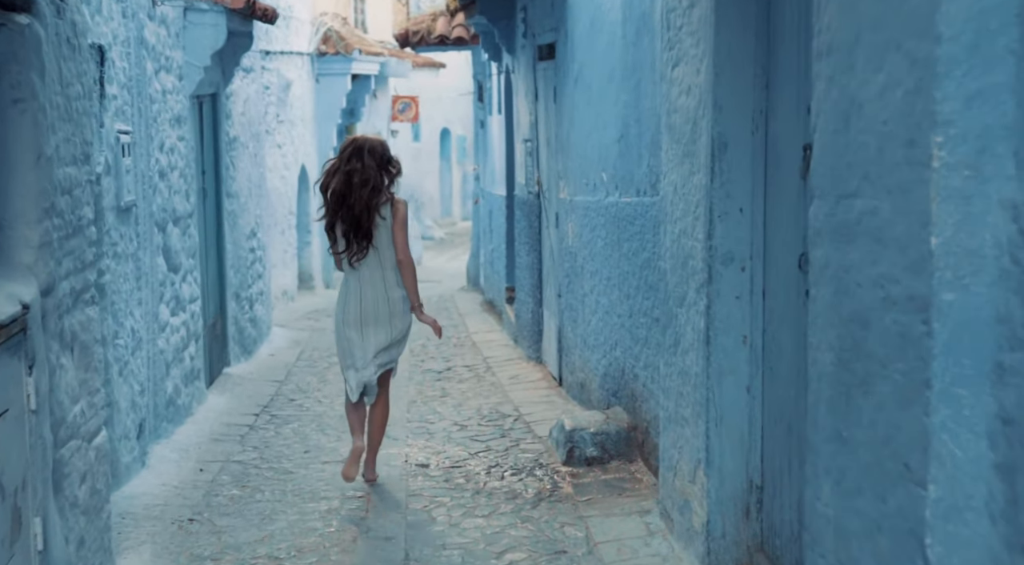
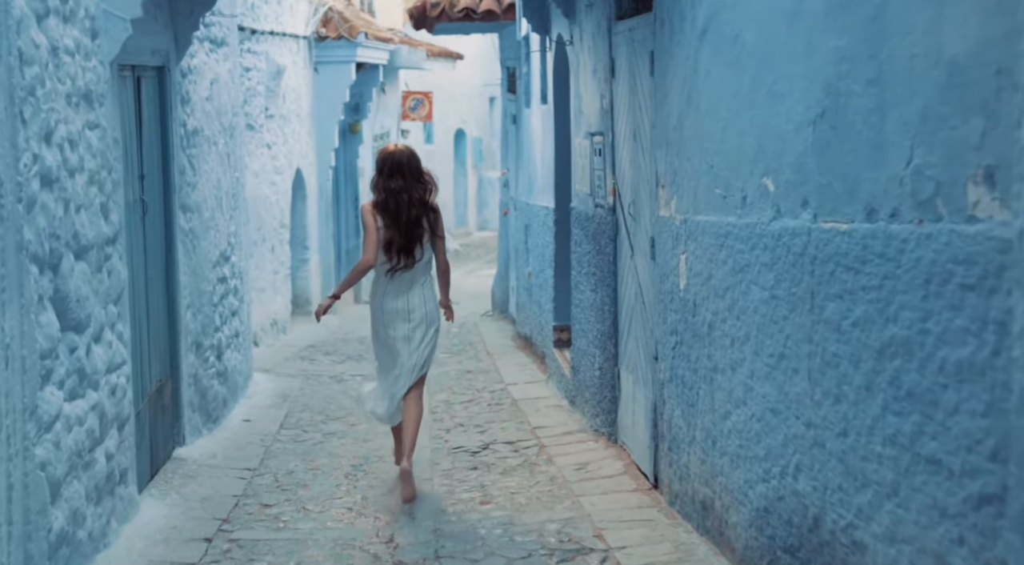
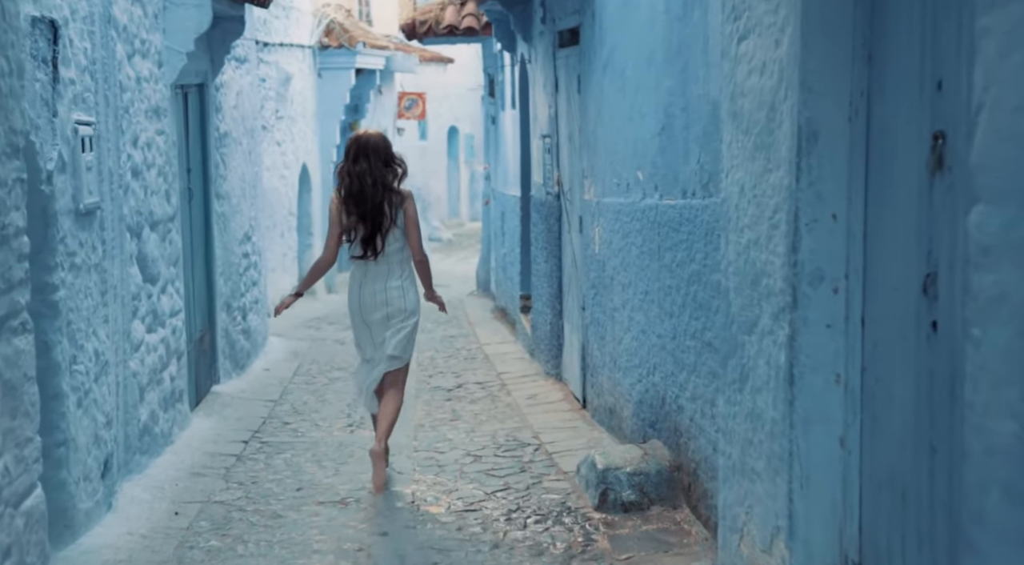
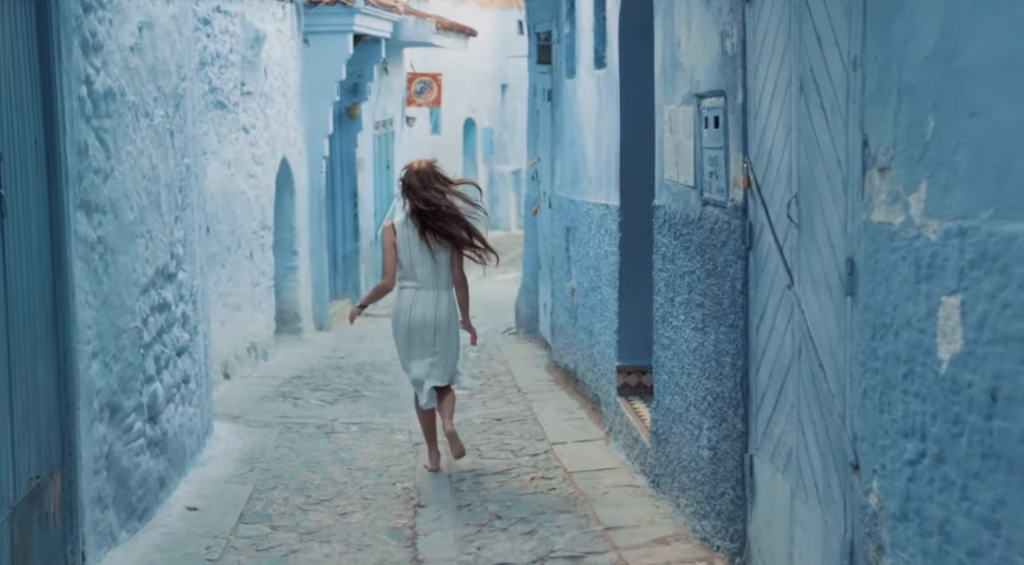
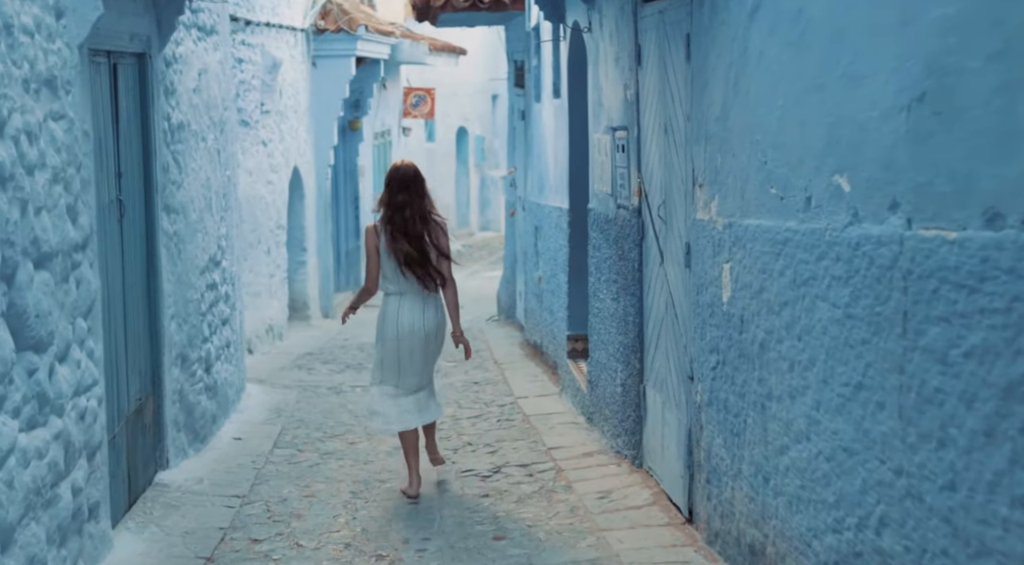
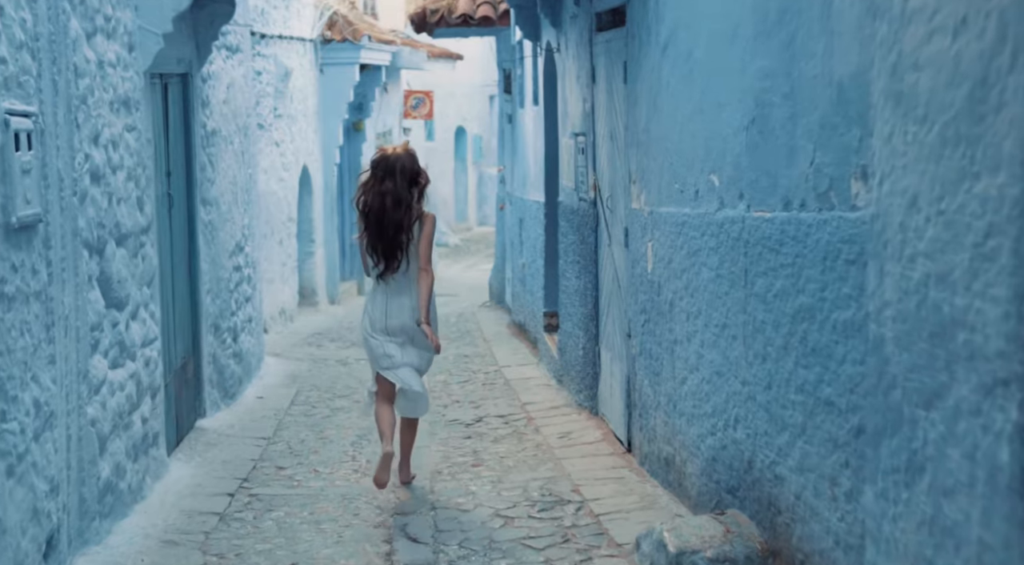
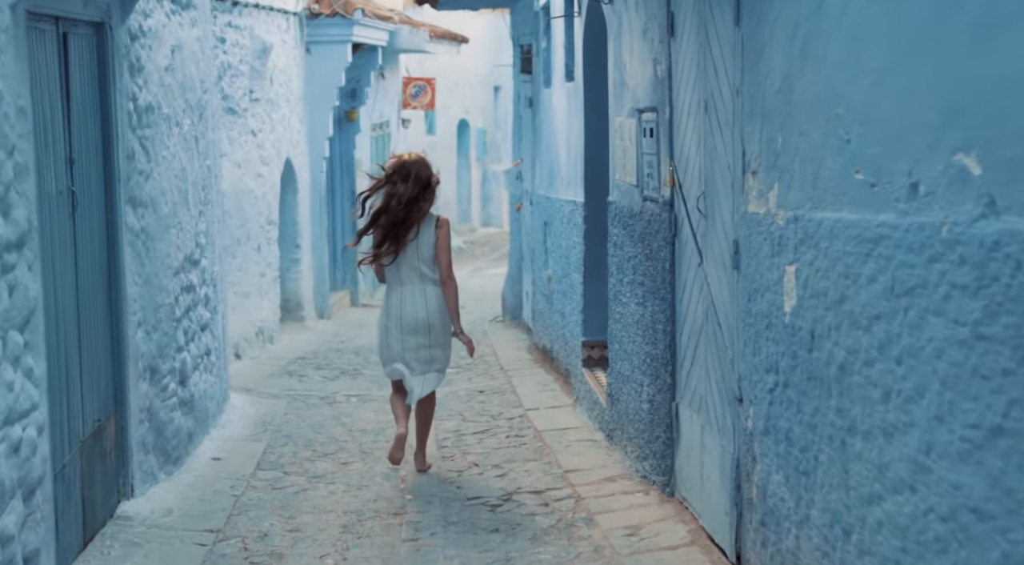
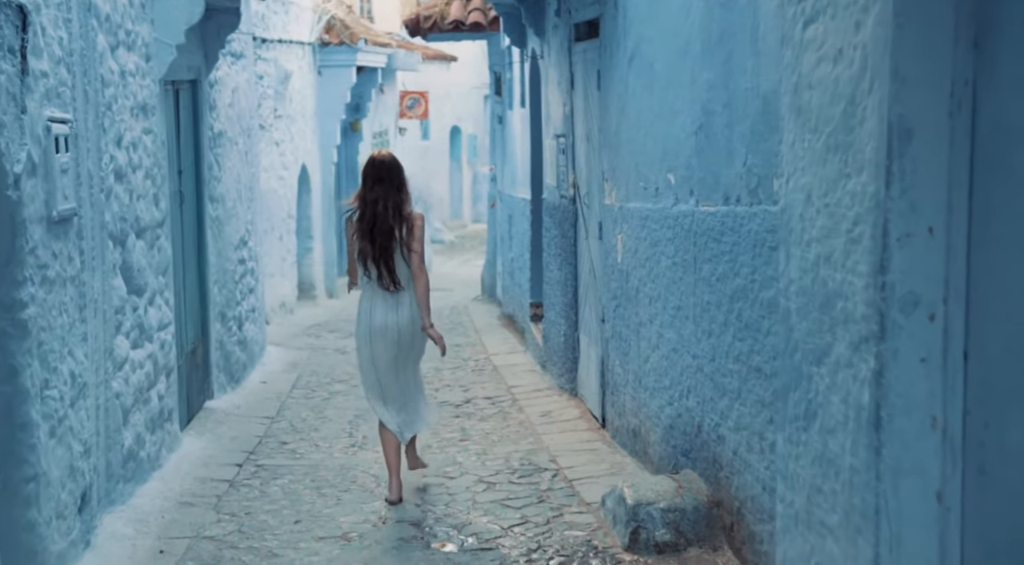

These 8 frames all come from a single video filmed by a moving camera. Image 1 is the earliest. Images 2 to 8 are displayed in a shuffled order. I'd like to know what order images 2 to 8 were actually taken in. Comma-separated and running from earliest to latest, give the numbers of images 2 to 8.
3, 8, 6, 2, 5, 7, 4
